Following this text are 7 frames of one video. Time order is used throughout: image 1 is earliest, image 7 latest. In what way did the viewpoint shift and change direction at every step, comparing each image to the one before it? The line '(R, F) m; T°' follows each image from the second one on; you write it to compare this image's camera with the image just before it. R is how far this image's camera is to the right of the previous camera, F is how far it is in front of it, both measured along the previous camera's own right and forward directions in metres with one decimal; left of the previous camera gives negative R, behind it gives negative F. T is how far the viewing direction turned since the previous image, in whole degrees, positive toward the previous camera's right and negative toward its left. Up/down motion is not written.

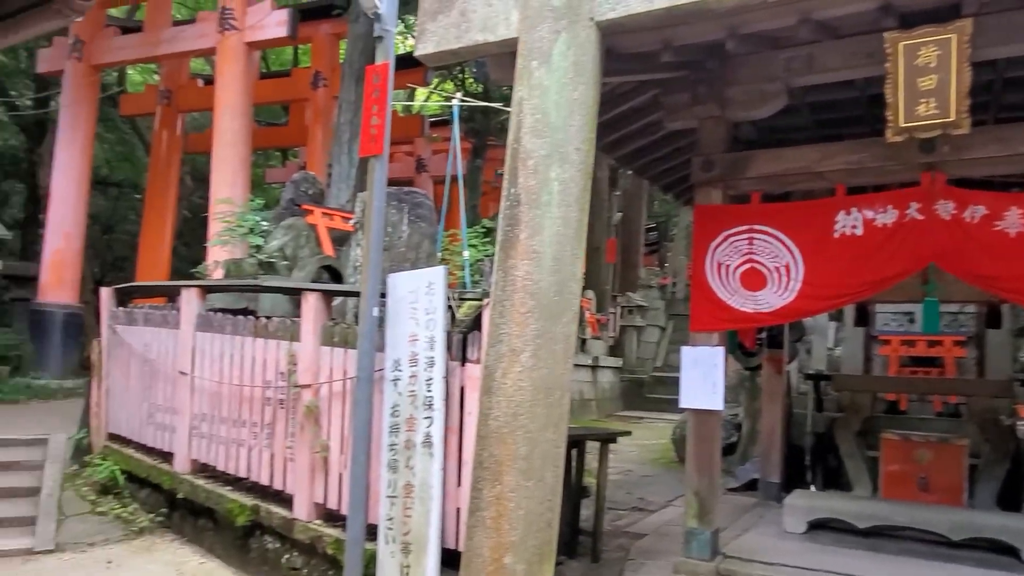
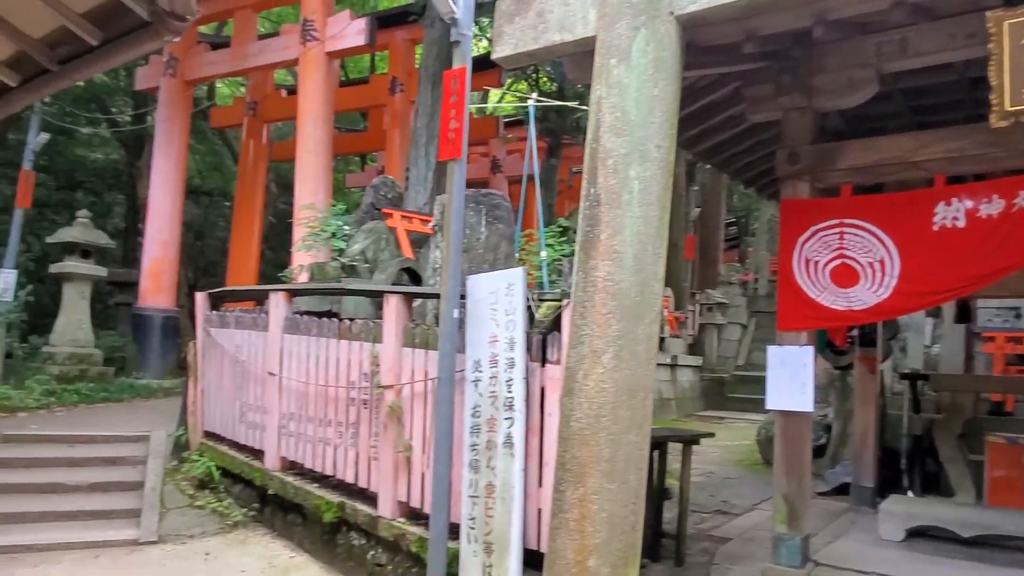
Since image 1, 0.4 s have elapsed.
(0.0, 0.0) m; -6°
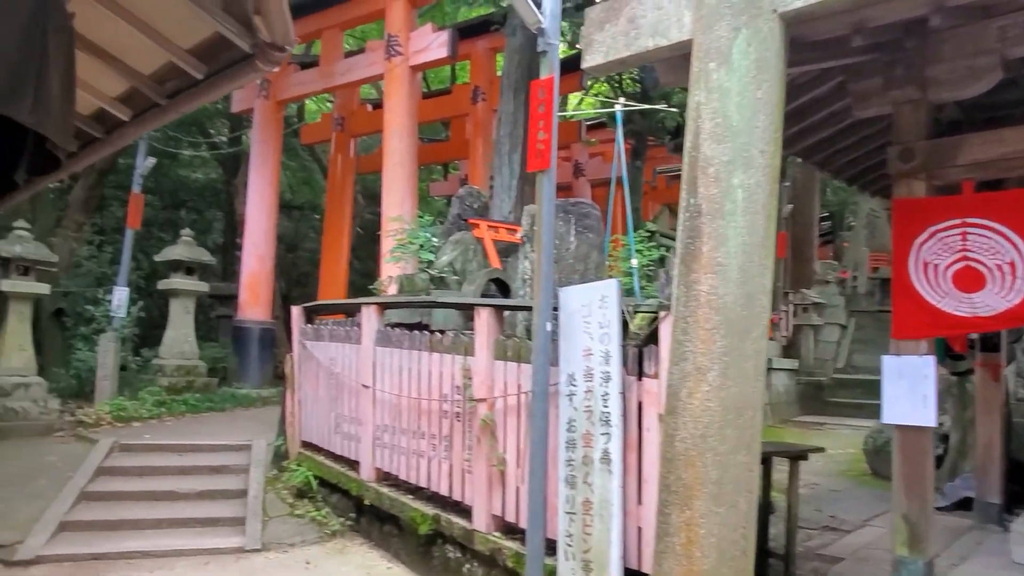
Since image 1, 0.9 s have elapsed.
(-0.1, +0.1) m; -6°
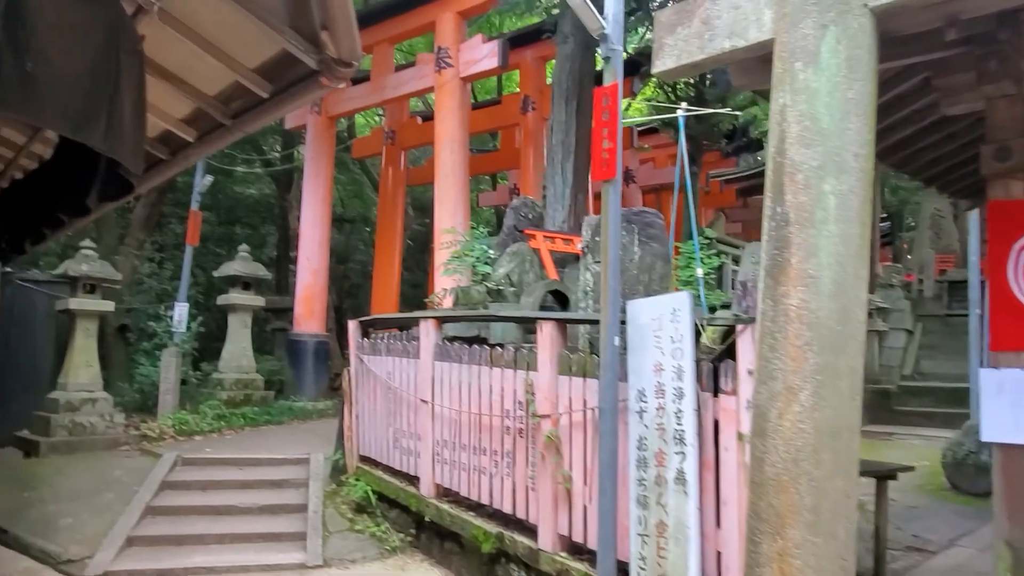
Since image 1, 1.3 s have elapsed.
(-0.1, +0.1) m; -4°
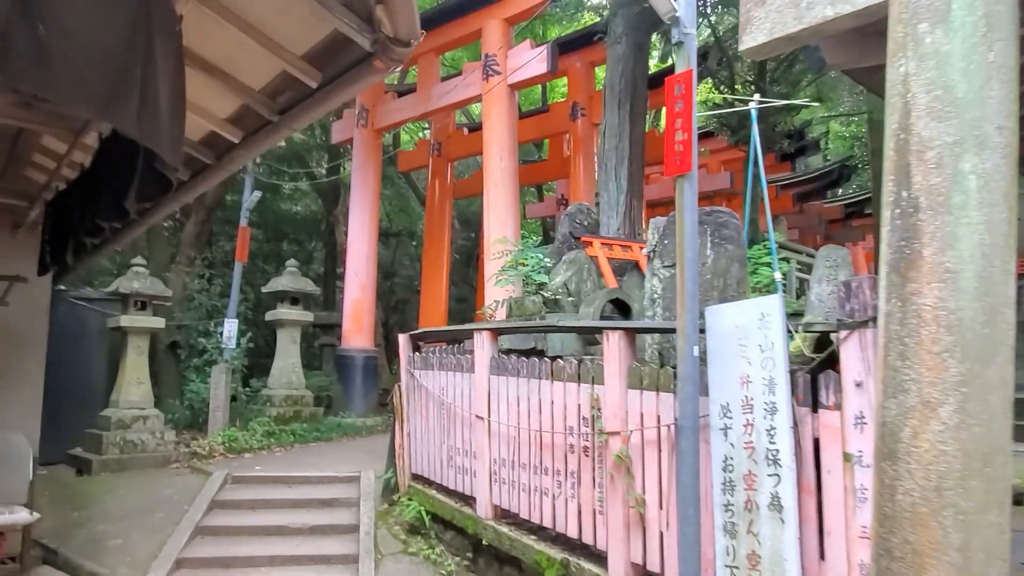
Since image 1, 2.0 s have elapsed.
(-0.1, +0.3) m; -3°
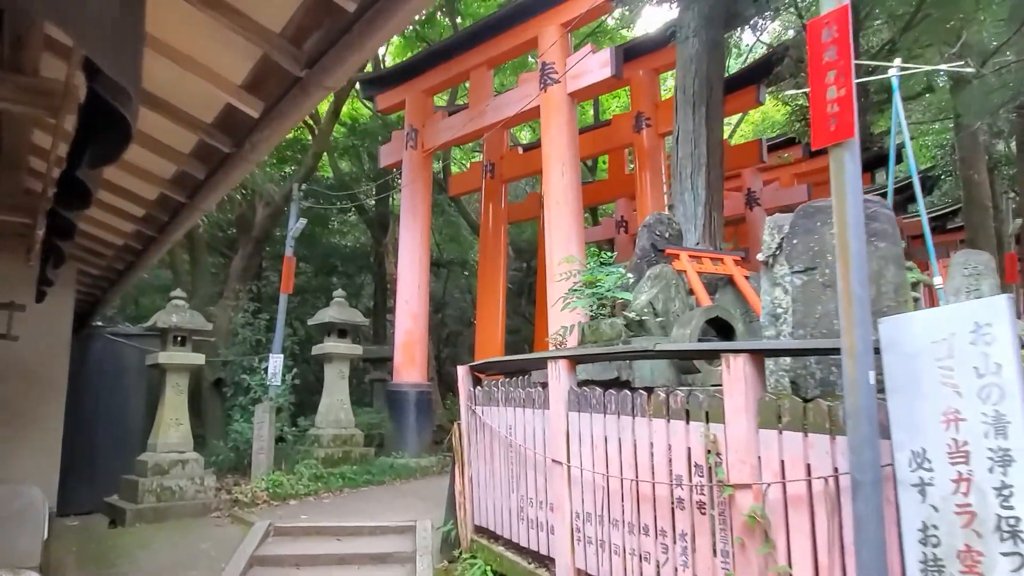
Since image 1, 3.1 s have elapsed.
(-0.2, +0.8) m; -4°
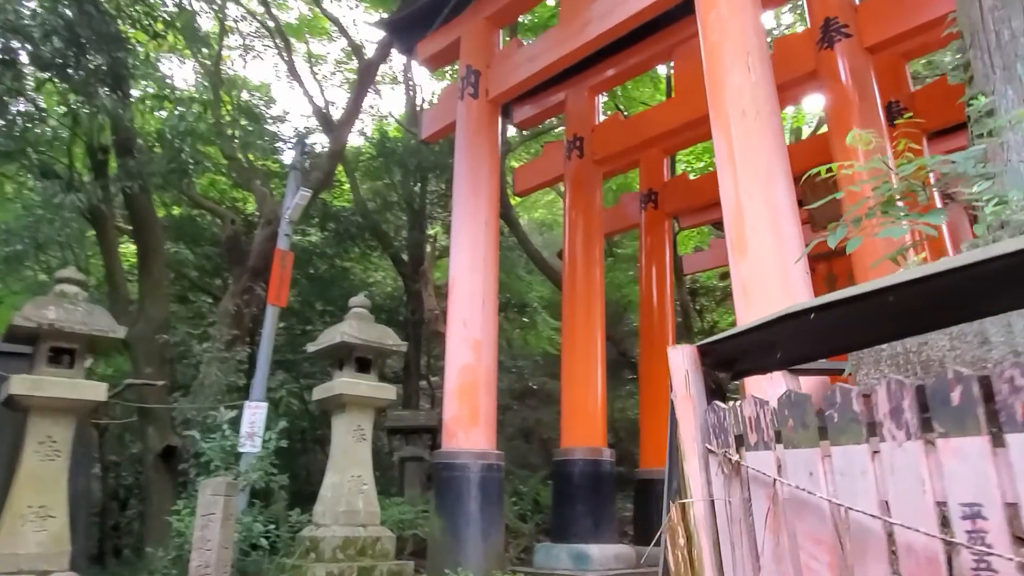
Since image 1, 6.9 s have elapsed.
(-0.8, +3.5) m; -2°
